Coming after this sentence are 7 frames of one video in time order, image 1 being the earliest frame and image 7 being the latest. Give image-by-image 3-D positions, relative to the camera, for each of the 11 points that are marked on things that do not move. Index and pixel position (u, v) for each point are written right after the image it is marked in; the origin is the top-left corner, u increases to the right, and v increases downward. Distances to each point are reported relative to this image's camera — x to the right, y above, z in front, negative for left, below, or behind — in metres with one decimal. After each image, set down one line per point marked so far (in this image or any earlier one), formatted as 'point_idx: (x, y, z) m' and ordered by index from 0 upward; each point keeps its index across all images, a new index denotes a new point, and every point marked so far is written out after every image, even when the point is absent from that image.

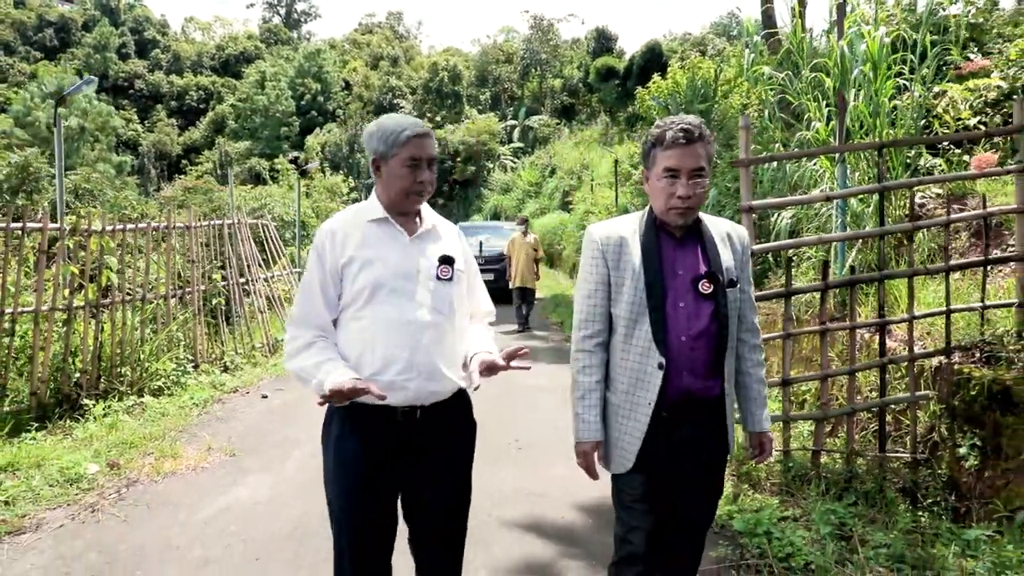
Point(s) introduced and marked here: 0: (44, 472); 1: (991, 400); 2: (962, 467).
0: (-2.2, -0.8, +4.1) m
1: (+2.0, -0.5, +3.5) m
2: (+1.9, -0.8, +3.7) m
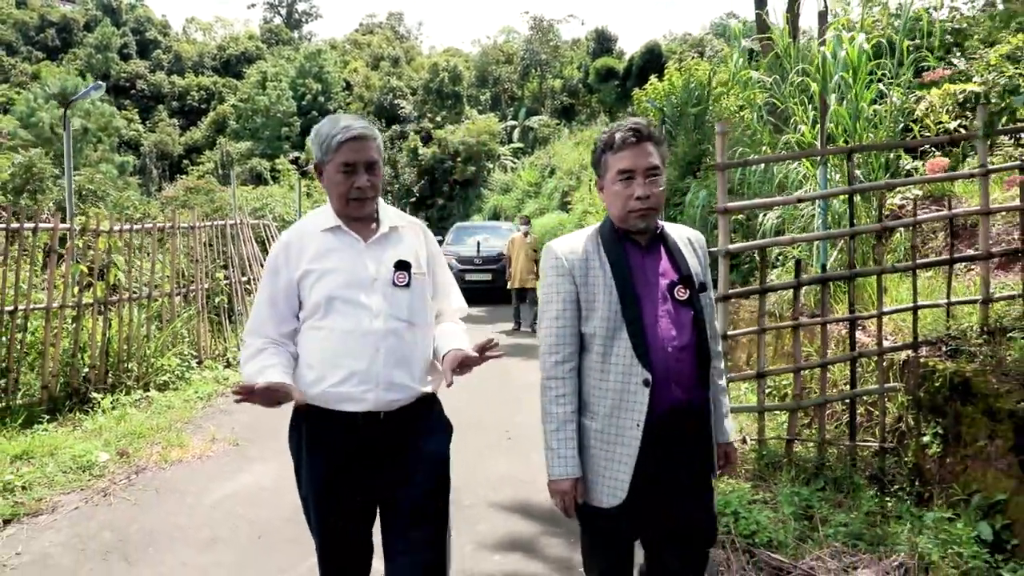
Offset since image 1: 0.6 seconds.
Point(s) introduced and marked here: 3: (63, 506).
0: (-2.2, -0.8, +4.3) m
1: (+1.9, -0.5, +3.7) m
2: (+1.9, -0.8, +3.9) m
3: (-1.9, -0.9, +3.7) m
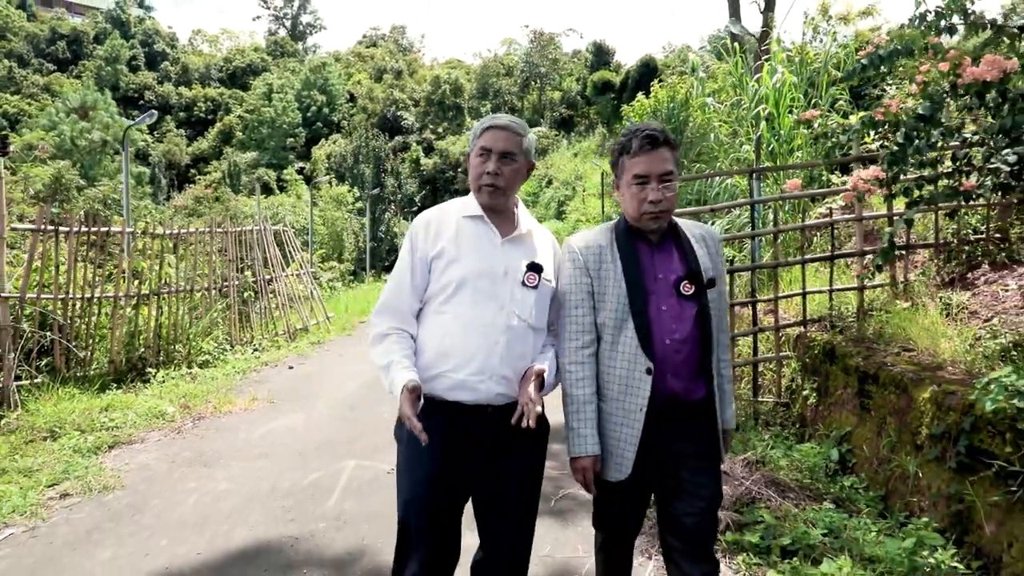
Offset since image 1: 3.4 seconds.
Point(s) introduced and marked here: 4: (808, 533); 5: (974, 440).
0: (-2.4, -0.8, +5.5) m
1: (+1.8, -0.4, +4.9) m
2: (+1.7, -0.7, +5.1) m
3: (-2.0, -0.8, +4.9) m
4: (+1.1, -0.9, +3.2) m
5: (+1.8, -0.6, +3.4) m
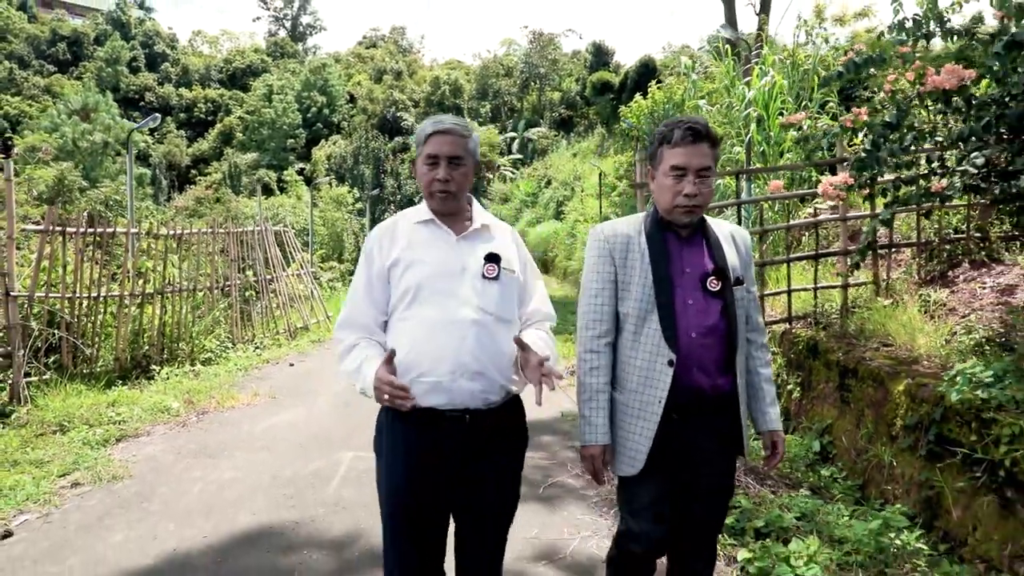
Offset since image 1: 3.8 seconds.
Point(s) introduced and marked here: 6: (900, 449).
0: (-2.4, -0.8, +5.6) m
1: (+1.7, -0.4, +5.1) m
2: (+1.7, -0.7, +5.3) m
3: (-2.1, -0.8, +5.0) m
4: (+1.0, -0.9, +3.4) m
5: (+1.8, -0.6, +3.6) m
6: (+1.8, -0.7, +3.9) m
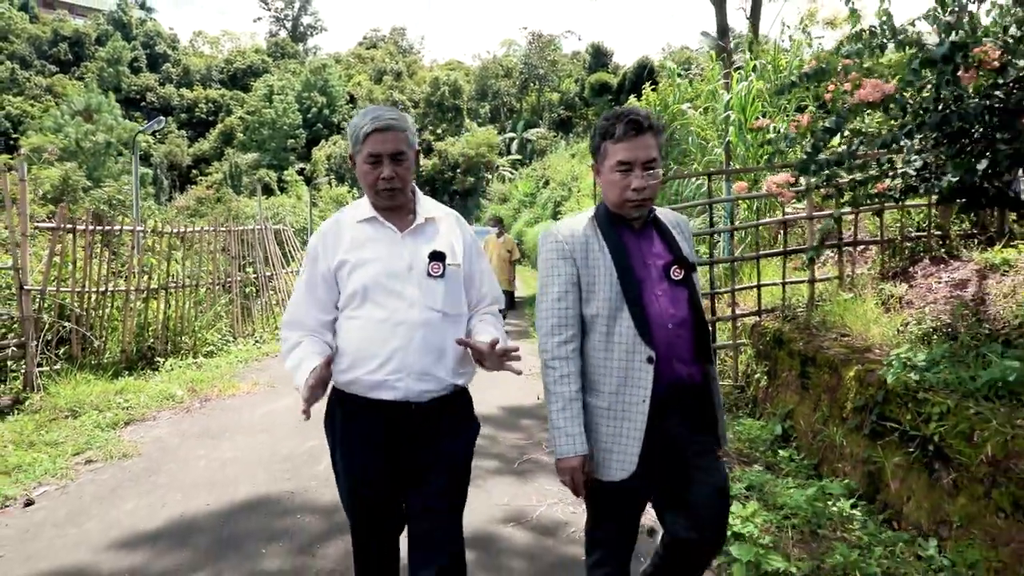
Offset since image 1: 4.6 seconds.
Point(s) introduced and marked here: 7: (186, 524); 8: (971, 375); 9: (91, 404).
0: (-2.5, -0.7, +6.0) m
1: (+1.6, -0.3, +5.4) m
2: (+1.6, -0.6, +5.6) m
3: (-2.2, -0.8, +5.4) m
4: (+0.9, -0.9, +3.7) m
5: (+1.7, -0.6, +3.9) m
6: (+1.7, -0.7, +4.3) m
7: (-1.3, -0.9, +3.4) m
8: (+1.9, -0.4, +3.6) m
9: (-2.7, -0.7, +5.5) m
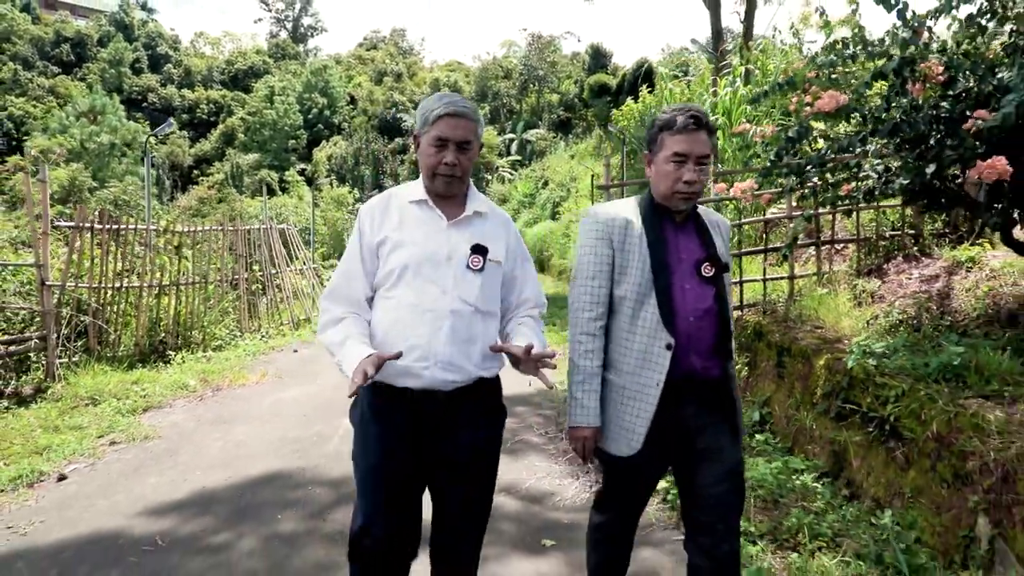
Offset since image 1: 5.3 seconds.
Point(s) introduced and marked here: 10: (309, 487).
0: (-2.5, -0.7, +6.3) m
1: (+1.6, -0.3, +5.8) m
2: (+1.6, -0.6, +5.9) m
3: (-2.2, -0.8, +5.7) m
4: (+0.9, -0.8, +4.0) m
5: (+1.6, -0.5, +4.3) m
6: (+1.6, -0.7, +4.6) m
7: (-1.3, -0.9, +3.7) m
8: (+1.9, -0.3, +3.9) m
9: (-2.7, -0.7, +5.9) m
10: (-0.9, -0.9, +3.8) m
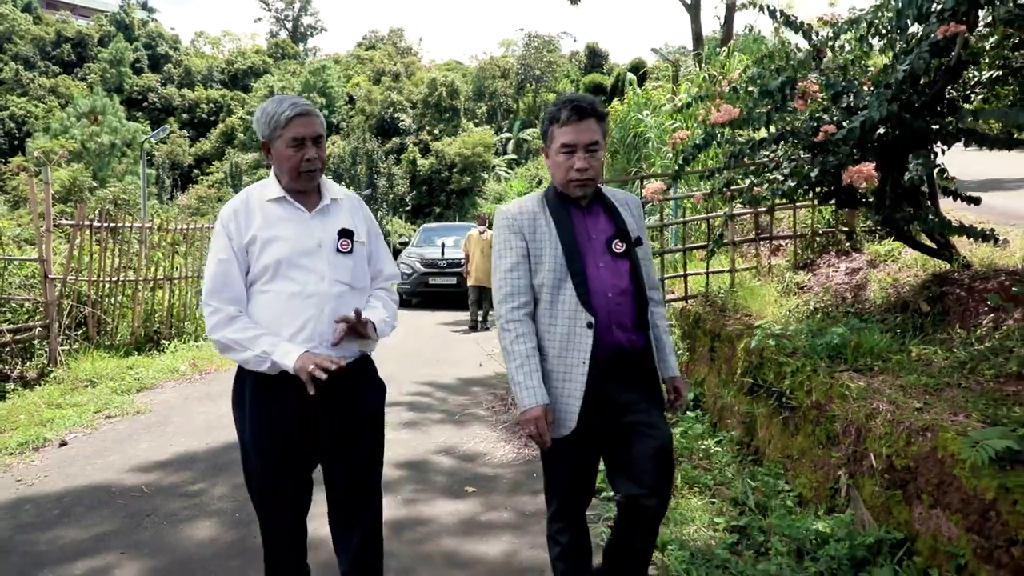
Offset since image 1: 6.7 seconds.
0: (-2.8, -0.6, +6.9) m
1: (+1.3, -0.3, +6.3) m
2: (+1.3, -0.6, +6.5) m
3: (-2.5, -0.7, +6.3) m
4: (+0.6, -0.8, +4.6) m
5: (+1.4, -0.5, +4.8) m
6: (+1.3, -0.6, +5.1) m
7: (-1.6, -0.8, +4.3) m
8: (+1.6, -0.3, +4.5) m
9: (-3.0, -0.7, +6.4) m
10: (-1.2, -0.8, +4.4) m
